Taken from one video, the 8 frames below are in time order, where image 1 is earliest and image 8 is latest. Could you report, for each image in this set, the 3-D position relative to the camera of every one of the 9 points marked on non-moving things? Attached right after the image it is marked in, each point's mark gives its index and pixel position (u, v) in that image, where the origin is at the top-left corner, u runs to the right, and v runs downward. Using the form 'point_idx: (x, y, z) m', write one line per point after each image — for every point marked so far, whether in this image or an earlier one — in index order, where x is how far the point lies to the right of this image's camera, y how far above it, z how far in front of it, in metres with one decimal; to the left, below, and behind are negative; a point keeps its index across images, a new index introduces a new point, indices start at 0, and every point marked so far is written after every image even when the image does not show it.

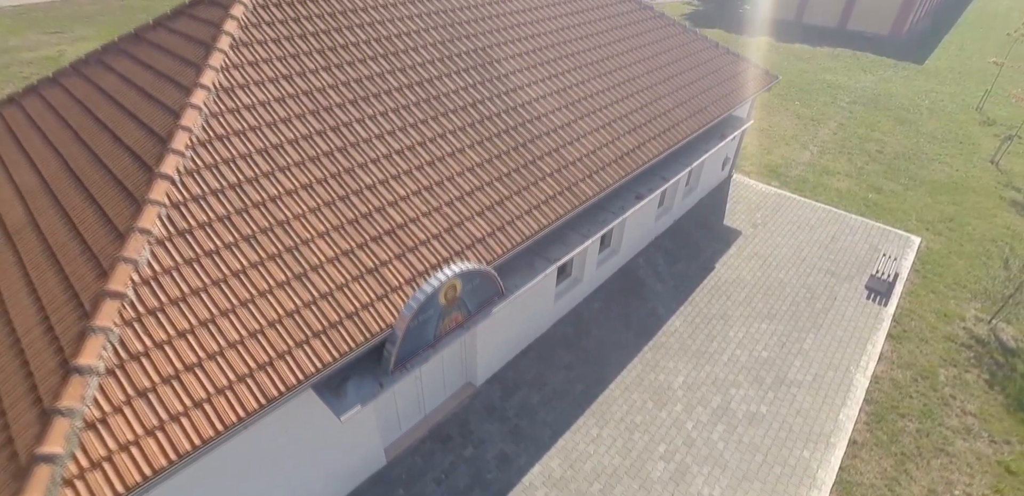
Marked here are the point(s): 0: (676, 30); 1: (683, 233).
0: (+4.0, +5.4, +13.2) m
1: (+4.3, +0.4, +13.5) m
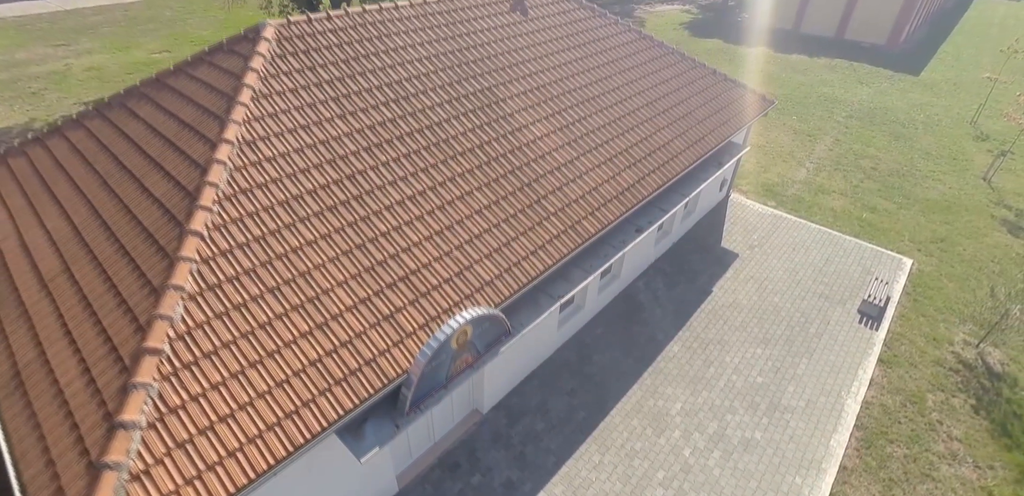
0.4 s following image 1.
0: (+4.1, +4.8, +13.6) m
1: (+4.3, -0.2, +13.9) m
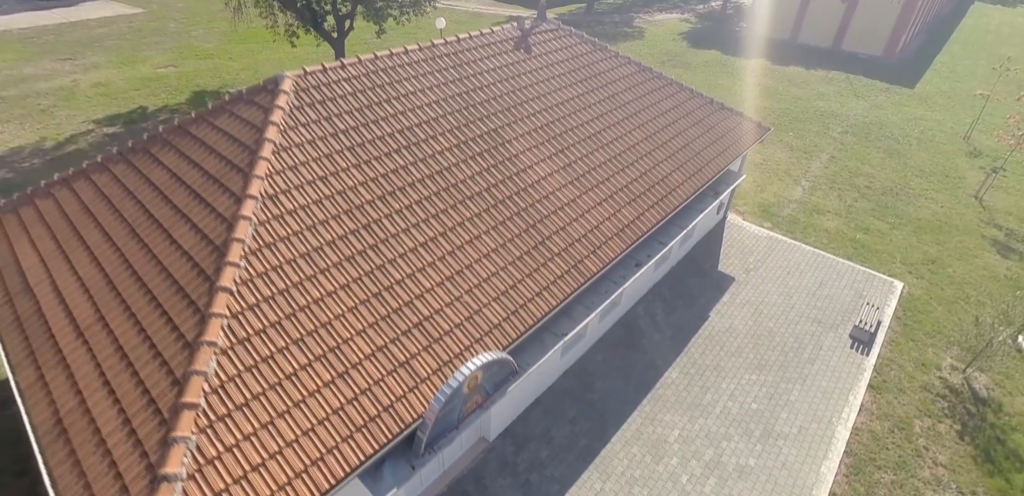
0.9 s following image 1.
0: (+4.2, +4.1, +14.1) m
1: (+4.4, -0.8, +14.4) m
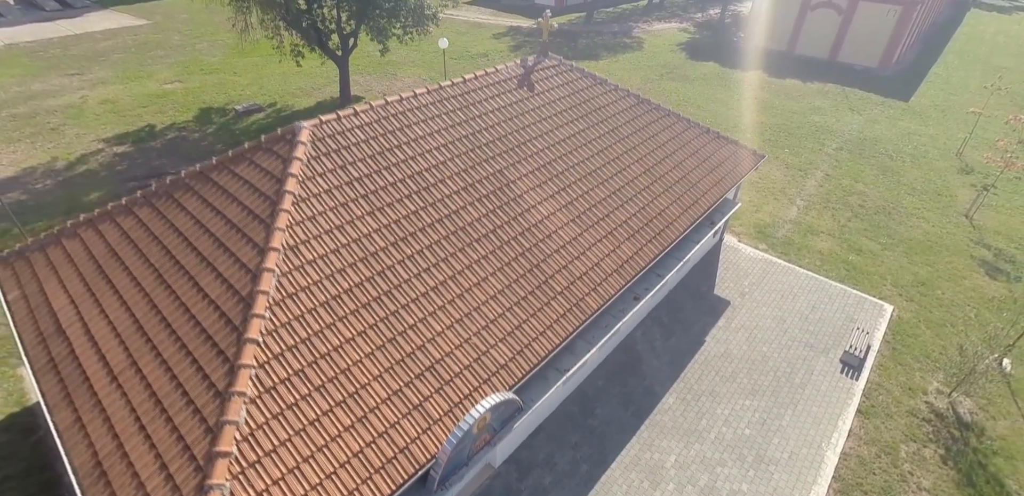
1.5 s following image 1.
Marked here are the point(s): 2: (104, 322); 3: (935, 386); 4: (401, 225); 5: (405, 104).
0: (+4.2, +3.4, +14.6) m
1: (+4.5, -1.5, +14.9) m
2: (-6.4, -1.2, +8.5) m
3: (+10.1, -3.3, +13.1) m
4: (-1.8, +0.4, +9.1) m
5: (-2.1, +2.8, +10.6) m
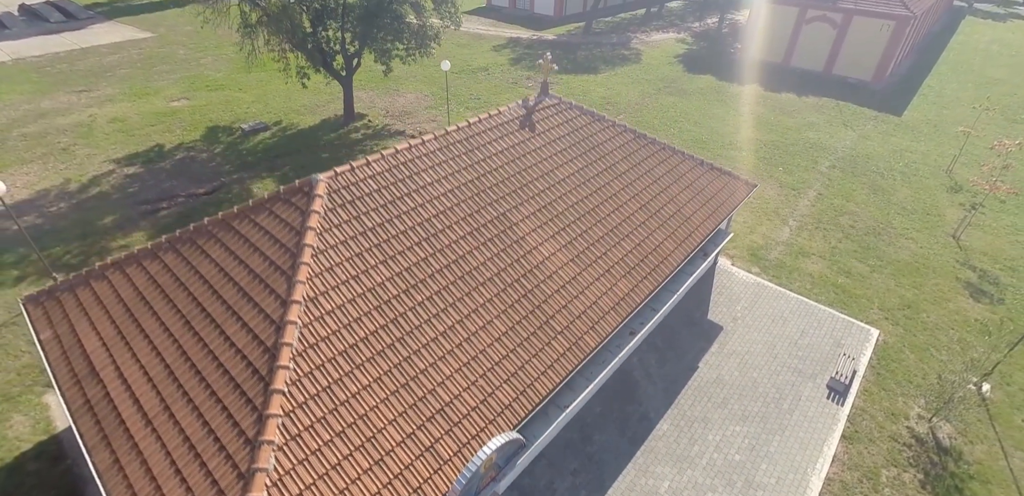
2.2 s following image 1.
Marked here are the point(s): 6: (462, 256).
0: (+4.3, +2.6, +15.2) m
1: (+4.6, -2.3, +15.6) m
2: (-6.3, -2.0, +9.1) m
3: (+10.2, -4.1, +13.7) m
4: (-1.8, -0.4, +9.7) m
5: (-2.0, +2.0, +11.3) m
6: (-1.0, -0.2, +10.4) m
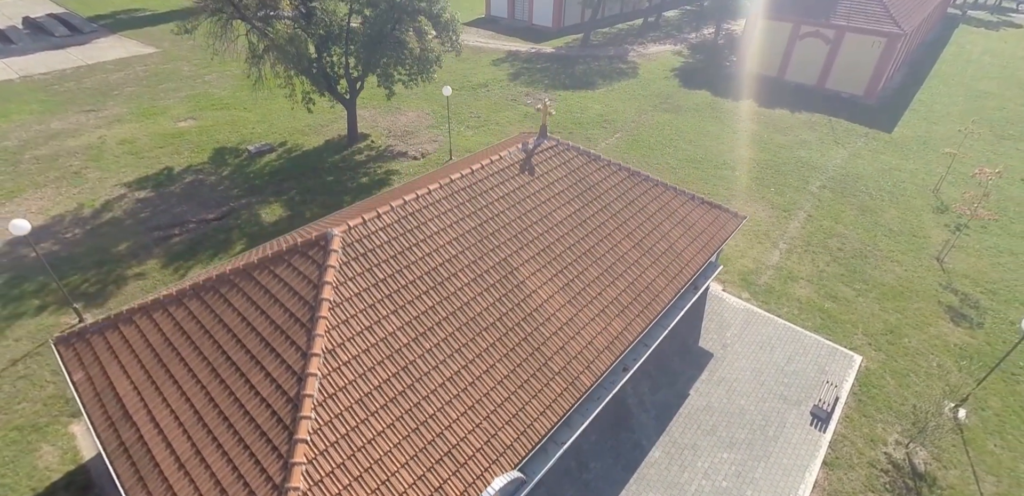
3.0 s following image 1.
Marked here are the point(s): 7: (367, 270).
0: (+4.3, +1.7, +16.0) m
1: (+4.6, -3.3, +16.4) m
2: (-6.3, -3.0, +9.9) m
3: (+10.2, -5.1, +14.5) m
4: (-1.8, -1.4, +10.5) m
5: (-2.0, +1.0, +12.0) m
6: (-0.9, -1.1, +11.1) m
7: (-2.8, -0.4, +10.6) m
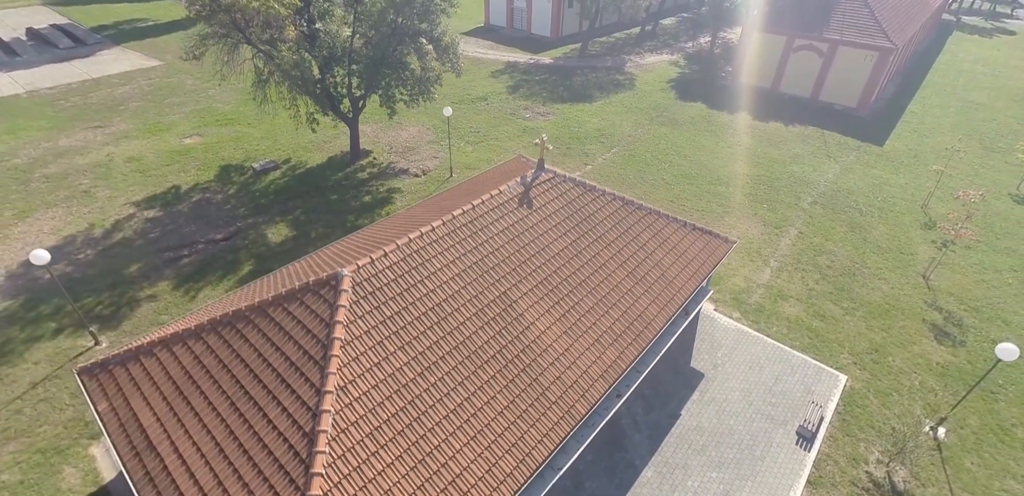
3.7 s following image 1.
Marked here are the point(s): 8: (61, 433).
0: (+4.3, +0.9, +16.7) m
1: (+4.6, -4.1, +17.1) m
2: (-6.3, -3.8, +10.6) m
3: (+10.2, -5.8, +15.3) m
4: (-1.8, -2.2, +11.2) m
5: (-2.0, +0.2, +12.7) m
6: (-1.0, -1.9, +11.8) m
7: (-2.8, -1.2, +11.3) m
8: (-12.6, -5.2, +15.2) m
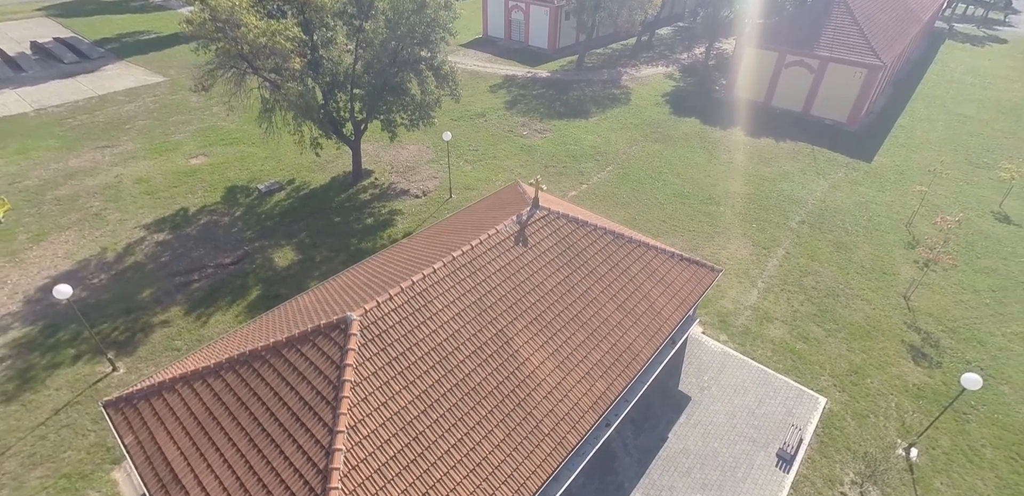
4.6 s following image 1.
0: (+4.1, -0.1, +17.7) m
1: (+4.5, -5.1, +18.0) m
2: (-6.4, -4.8, +11.5) m
3: (+10.1, -6.8, +16.2) m
4: (-1.9, -3.3, +12.1) m
5: (-2.1, -0.8, +13.7) m
6: (-1.1, -3.0, +12.8) m
7: (-2.9, -2.3, +12.2) m
8: (-12.7, -6.2, +16.1) m
